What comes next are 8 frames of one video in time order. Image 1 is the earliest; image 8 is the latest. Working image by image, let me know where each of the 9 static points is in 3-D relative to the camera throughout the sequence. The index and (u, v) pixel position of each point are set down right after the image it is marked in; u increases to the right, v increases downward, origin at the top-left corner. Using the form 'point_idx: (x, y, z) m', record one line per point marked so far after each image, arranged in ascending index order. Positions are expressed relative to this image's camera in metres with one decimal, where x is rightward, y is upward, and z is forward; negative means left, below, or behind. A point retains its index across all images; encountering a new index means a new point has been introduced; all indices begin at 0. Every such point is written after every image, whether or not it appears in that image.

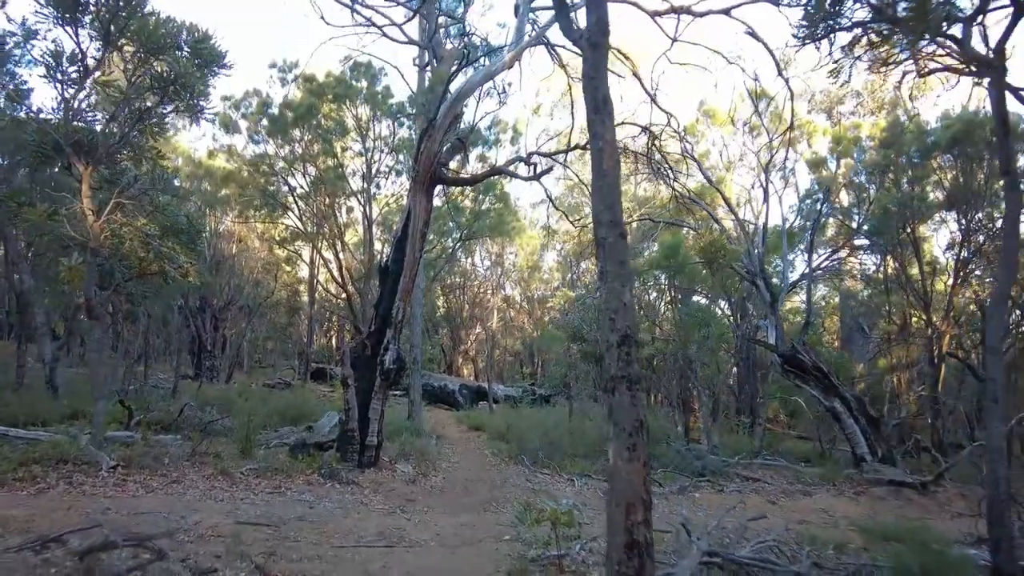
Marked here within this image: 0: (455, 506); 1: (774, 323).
0: (-0.6, -2.3, +7.6) m
1: (+5.3, -0.7, +14.6) m
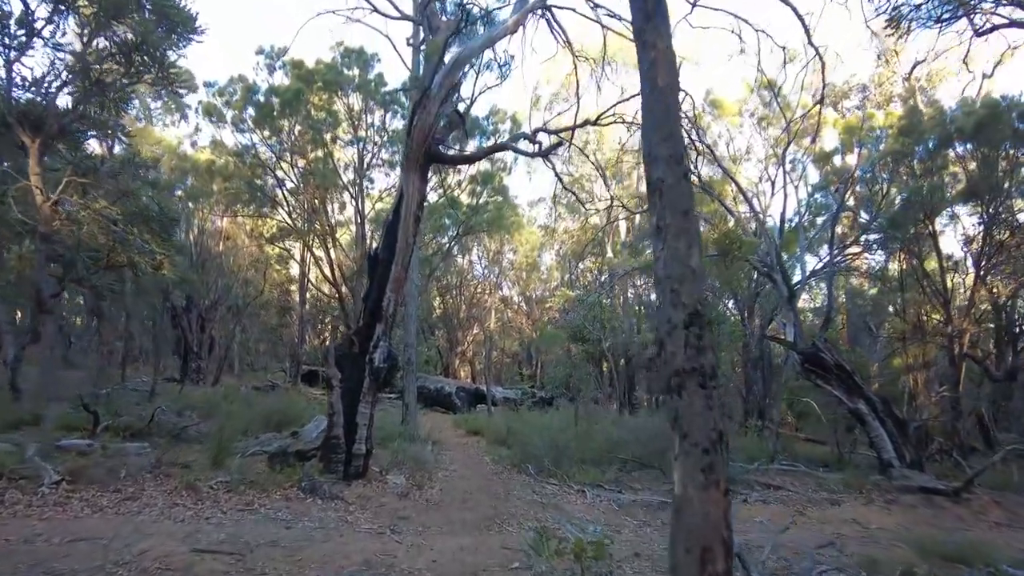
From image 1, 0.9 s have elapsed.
0: (-0.5, -2.2, +6.7) m
1: (+5.4, -0.6, +13.7) m
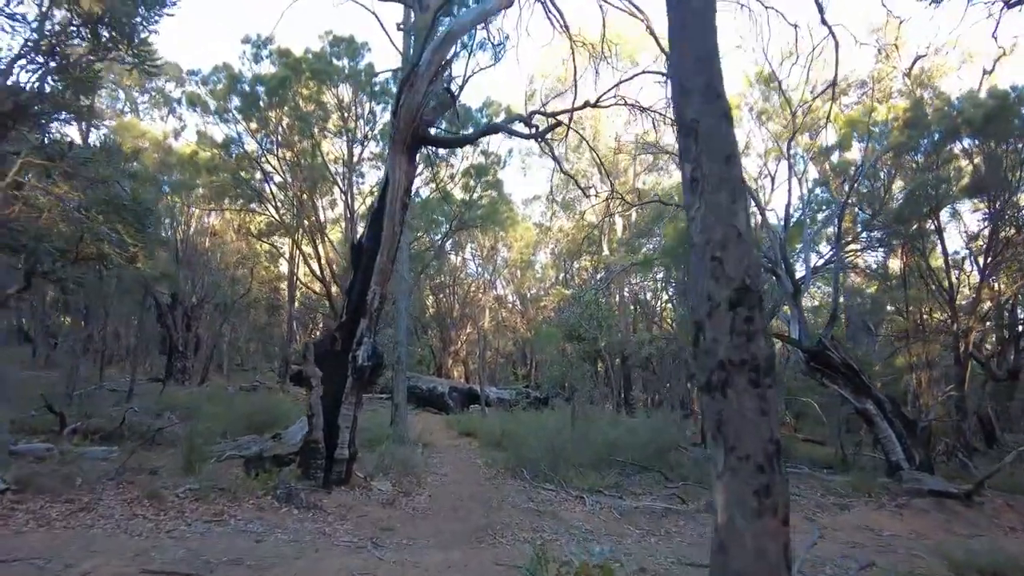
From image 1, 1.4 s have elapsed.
0: (-0.6, -2.1, +6.2) m
1: (+5.2, -0.5, +13.2) m
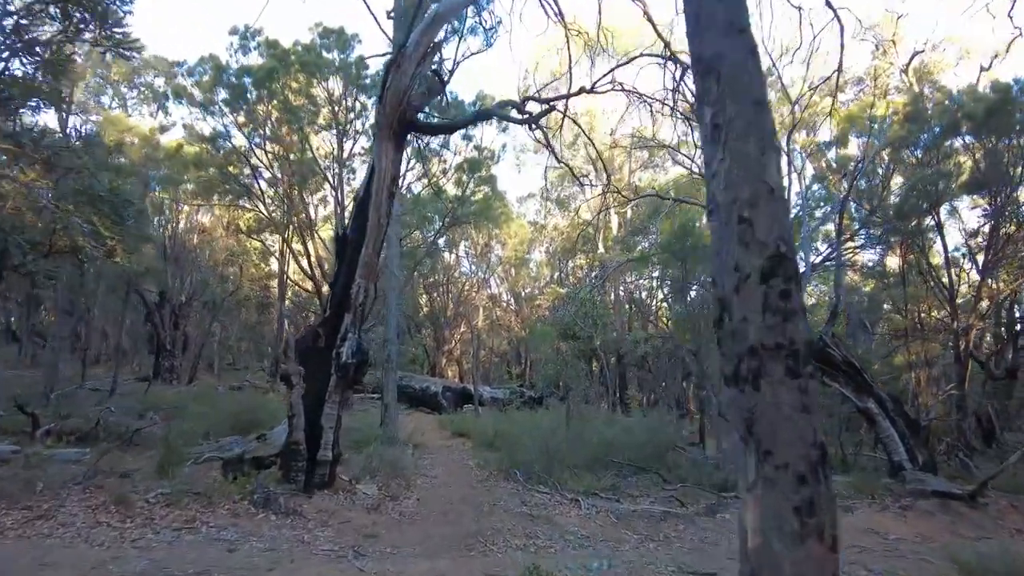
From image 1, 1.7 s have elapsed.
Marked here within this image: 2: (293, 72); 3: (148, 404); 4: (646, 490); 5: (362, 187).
0: (-0.7, -2.1, +5.8) m
1: (+5.1, -0.5, +12.9) m
2: (-5.2, +5.2, +17.1) m
3: (-7.0, -2.2, +13.7) m
4: (+1.7, -2.6, +9.4) m
5: (-1.5, +1.0, +7.3) m
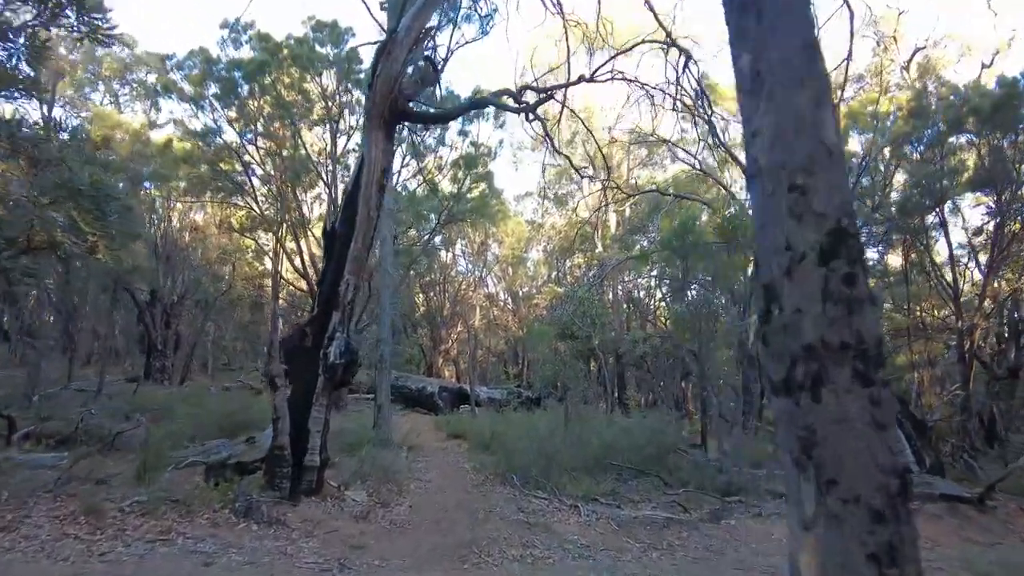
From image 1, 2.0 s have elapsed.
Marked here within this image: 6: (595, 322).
0: (-0.7, -2.0, +5.5) m
1: (+5.1, -0.4, +12.6) m
2: (-5.3, +5.2, +16.8) m
3: (-7.0, -2.2, +13.4) m
4: (+1.7, -2.6, +9.1) m
5: (-1.6, +1.1, +7.0) m
6: (+2.3, -0.9, +20.0) m
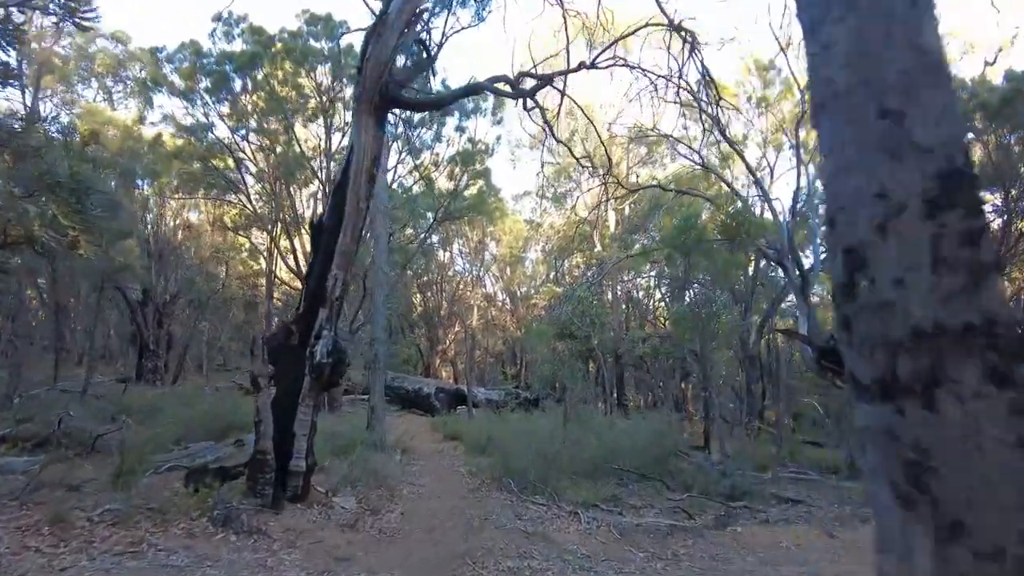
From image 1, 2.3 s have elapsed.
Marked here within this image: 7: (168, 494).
0: (-0.7, -2.0, +5.1) m
1: (+5.0, -0.4, +12.2) m
2: (-5.4, +5.2, +16.4) m
3: (-7.1, -2.2, +13.0) m
4: (+1.7, -2.6, +8.7) m
5: (-1.6, +1.1, +6.6) m
6: (+2.3, -0.9, +19.6) m
7: (-2.9, -1.8, +6.2) m
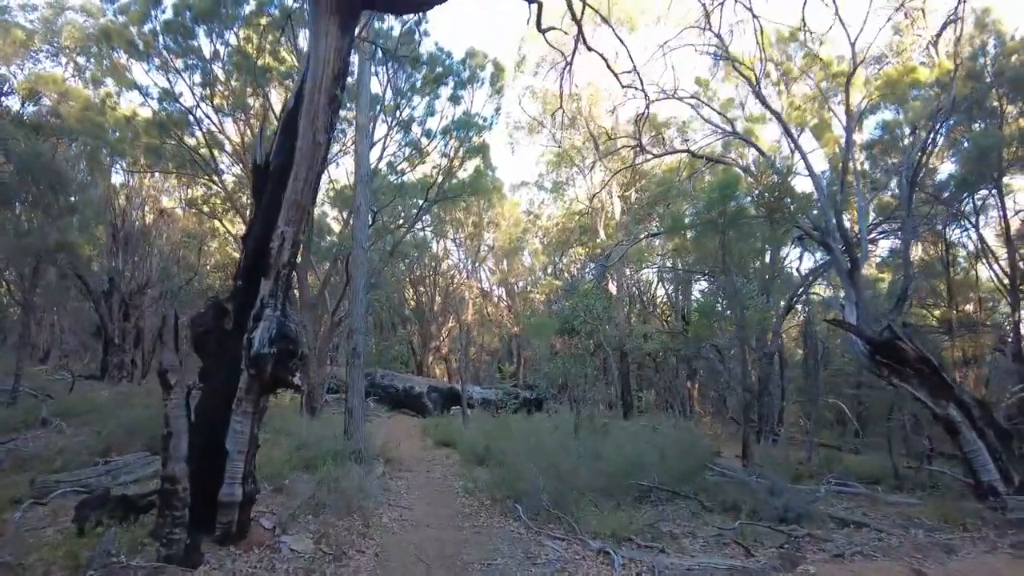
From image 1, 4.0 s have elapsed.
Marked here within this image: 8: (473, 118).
0: (-0.6, -1.8, +3.4) m
1: (+5.1, -0.2, +10.5) m
2: (-5.3, +5.5, +14.6) m
3: (-7.0, -1.9, +11.3) m
4: (+1.7, -2.3, +7.0) m
5: (-1.5, +1.3, +4.9) m
6: (+2.2, -0.7, +17.9) m
7: (-2.9, -1.5, +4.4) m
8: (-0.8, +3.7, +16.0) m
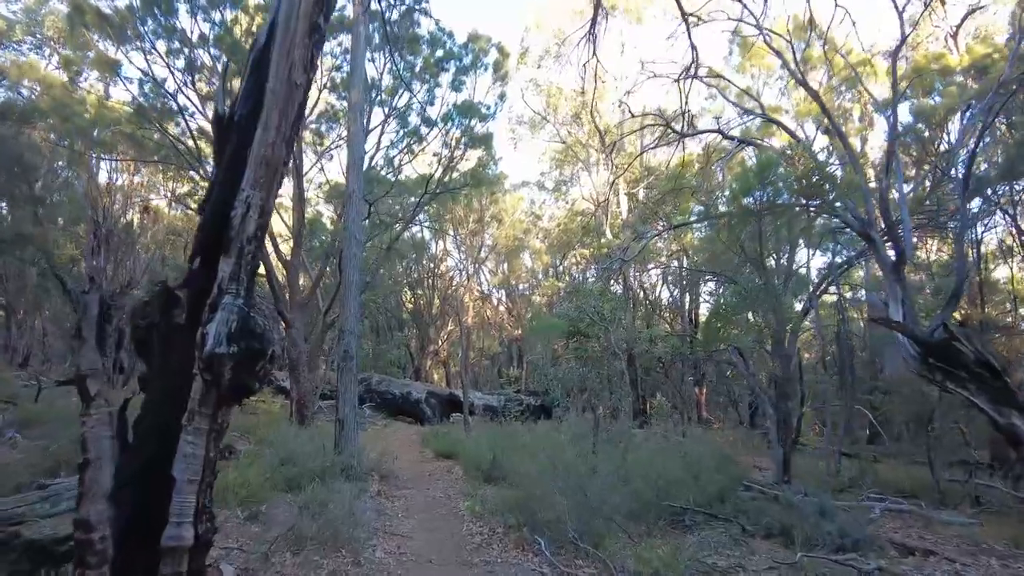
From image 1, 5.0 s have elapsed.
0: (-0.5, -1.7, +2.3) m
1: (+5.2, -0.1, +9.5) m
2: (-5.2, +5.5, +13.6) m
3: (-6.9, -1.8, +10.2) m
4: (+1.9, -2.3, +5.9) m
5: (-1.4, +1.4, +3.8) m
6: (+2.3, -0.6, +16.9) m
7: (-2.7, -1.4, +3.3) m
8: (-0.7, +3.8, +15.0) m
